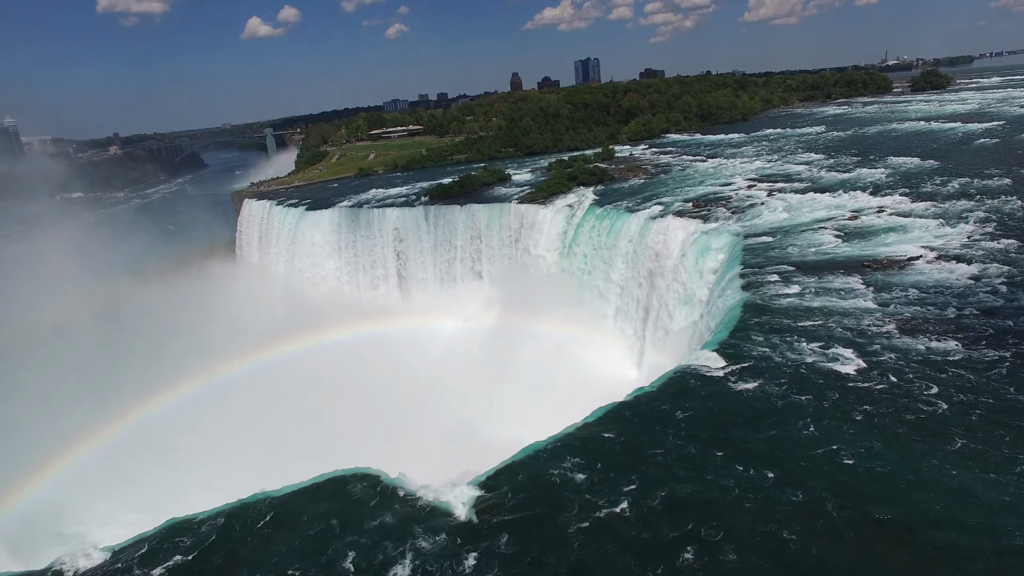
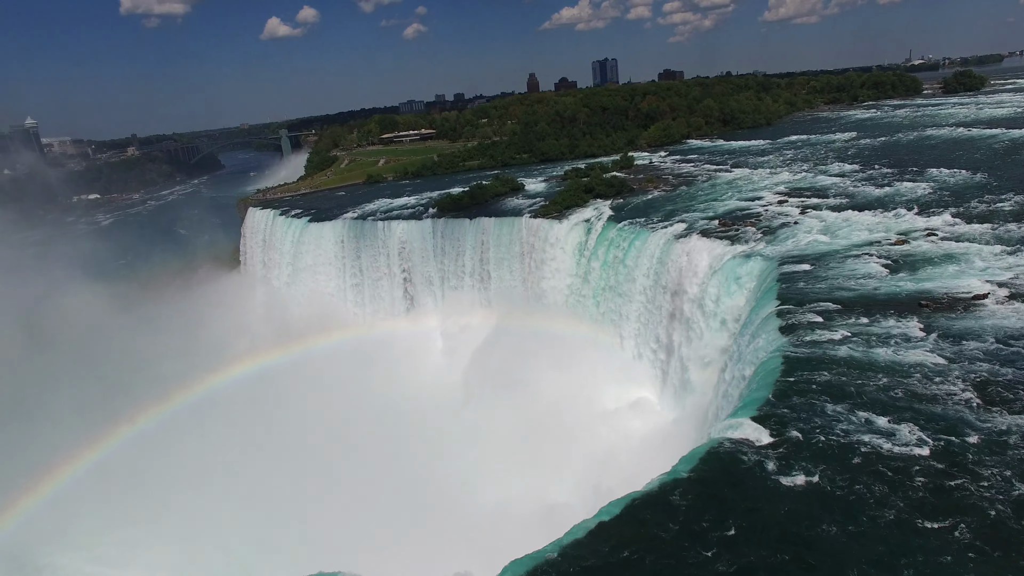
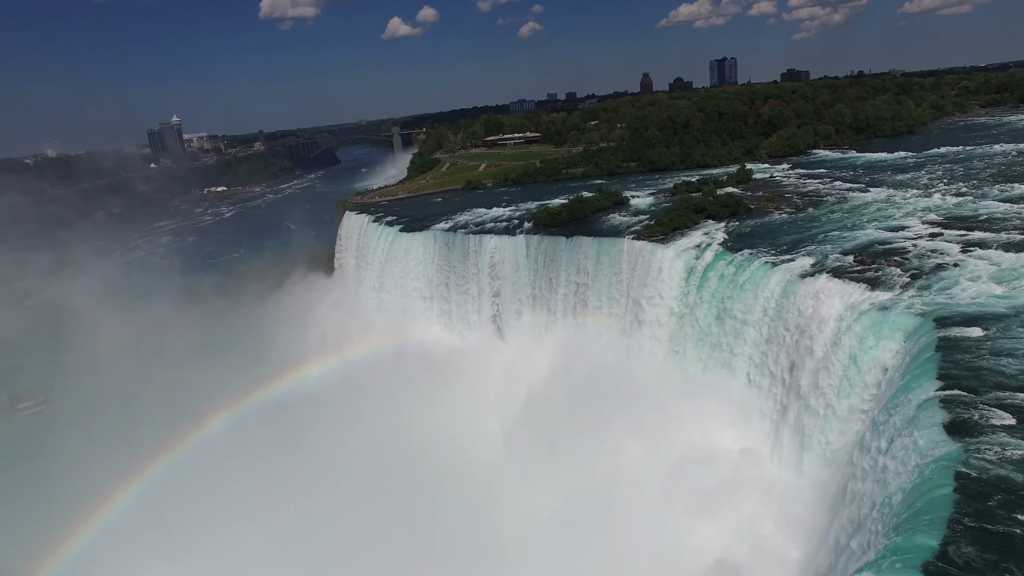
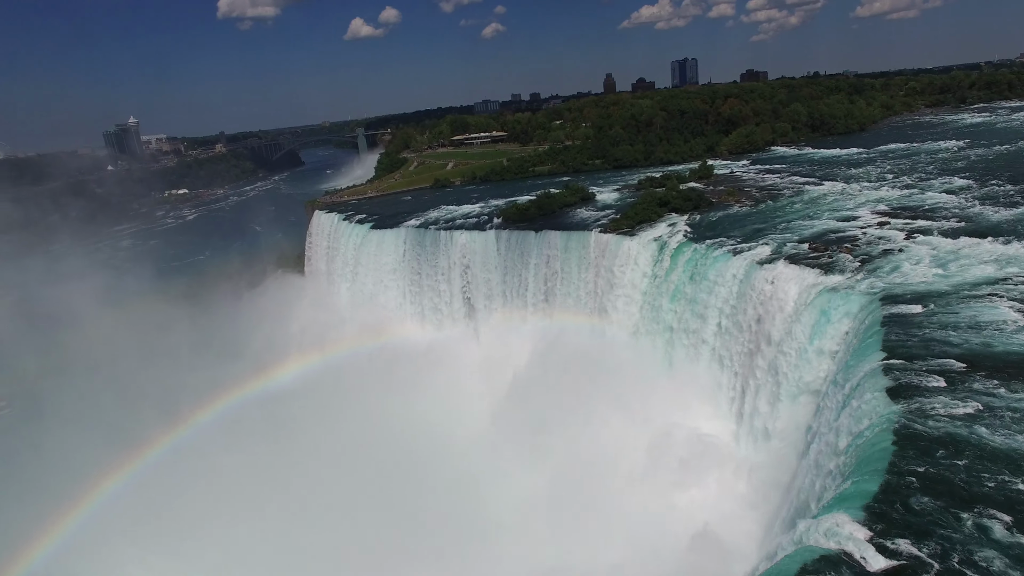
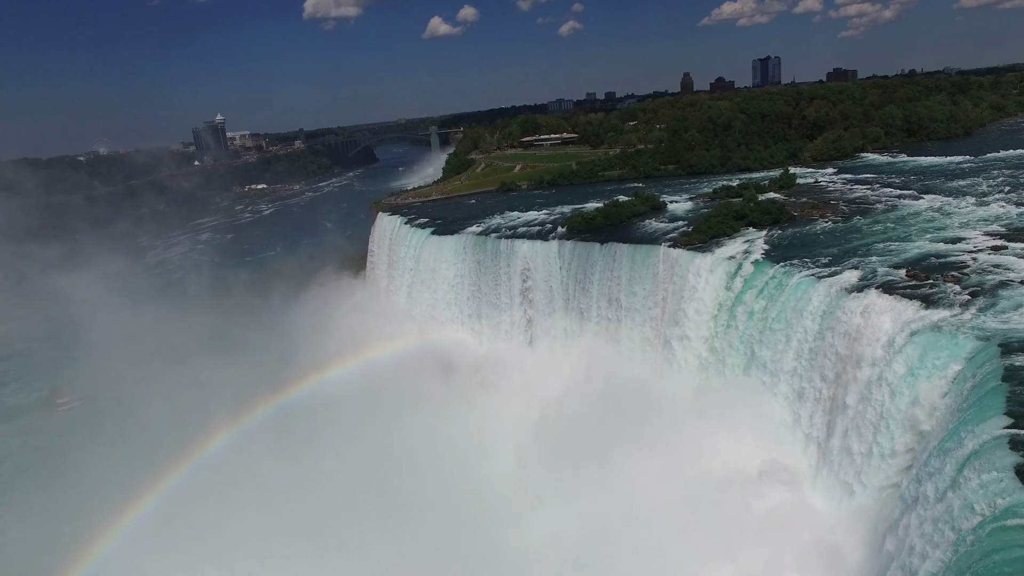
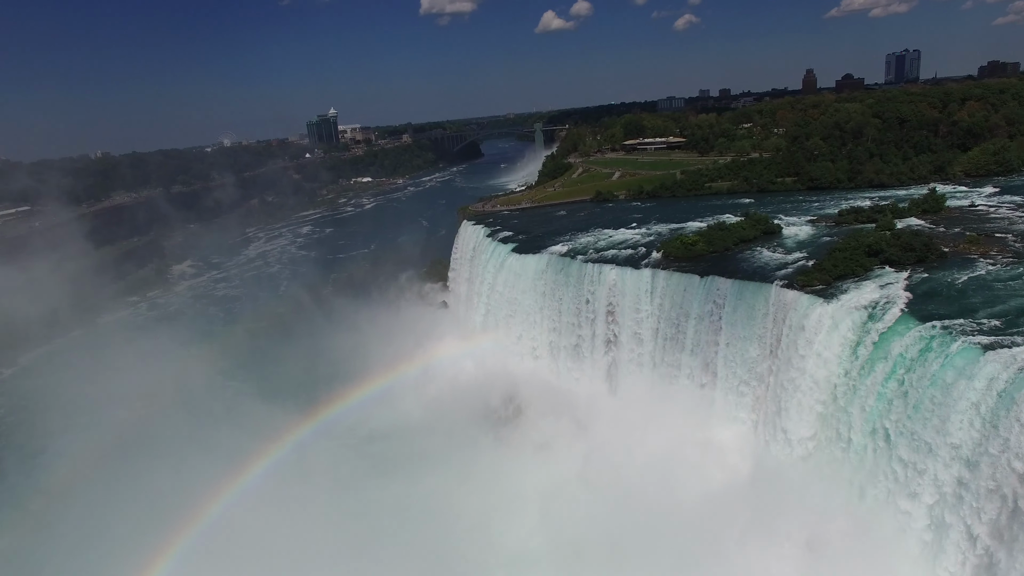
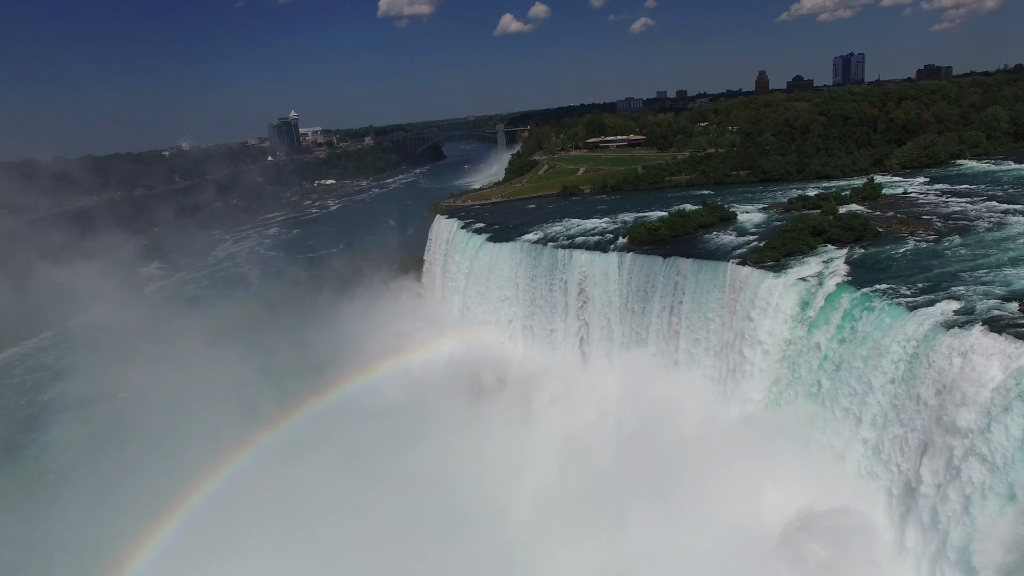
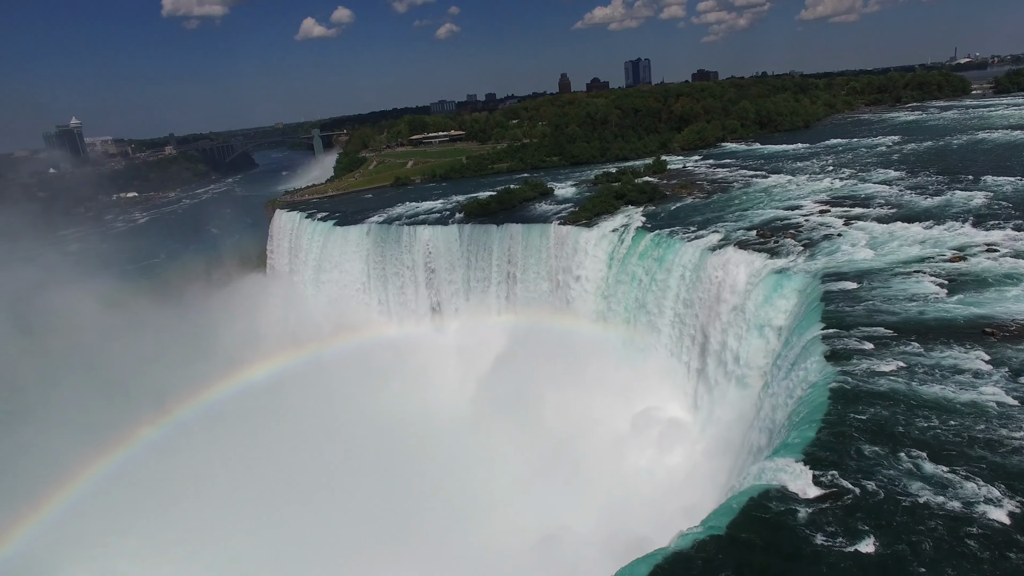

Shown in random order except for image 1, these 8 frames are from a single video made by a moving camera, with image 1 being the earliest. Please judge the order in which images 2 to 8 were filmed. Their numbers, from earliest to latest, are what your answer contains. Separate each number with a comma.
2, 8, 4, 3, 5, 7, 6
